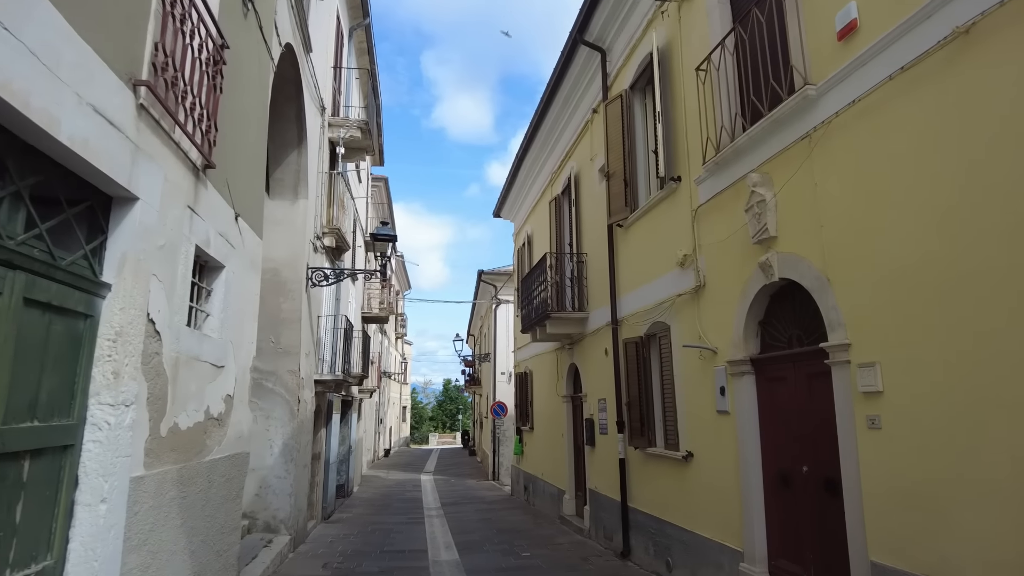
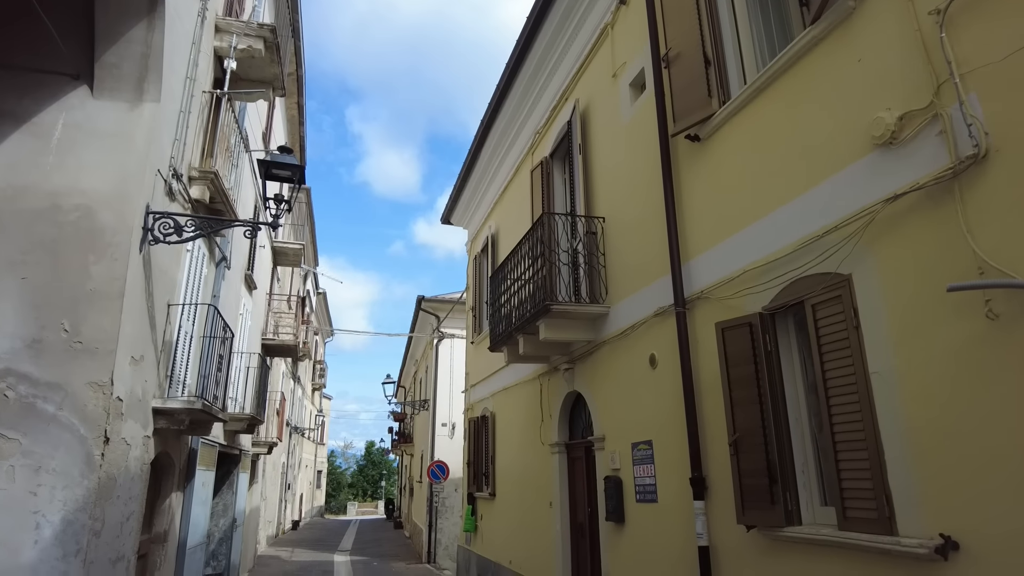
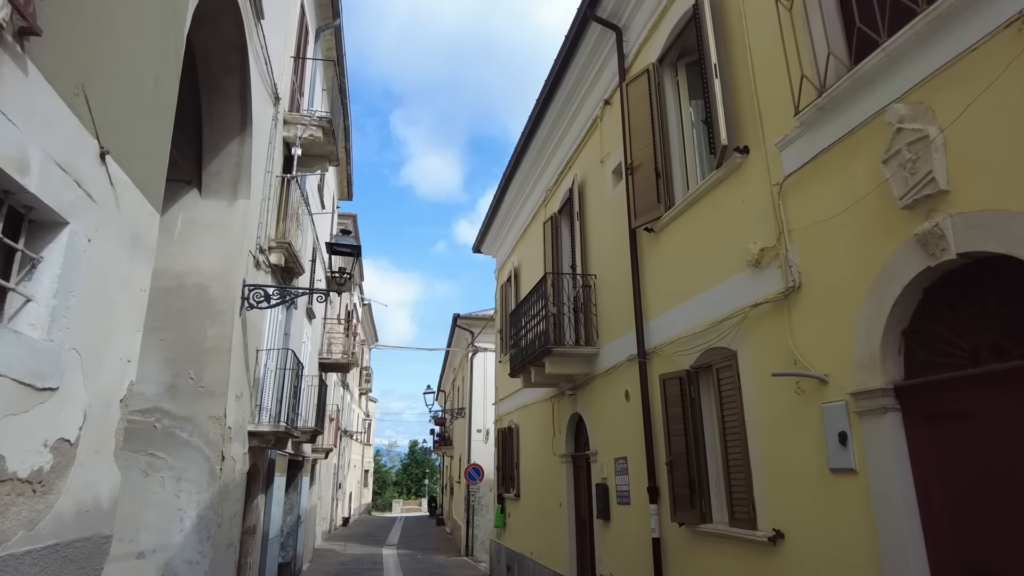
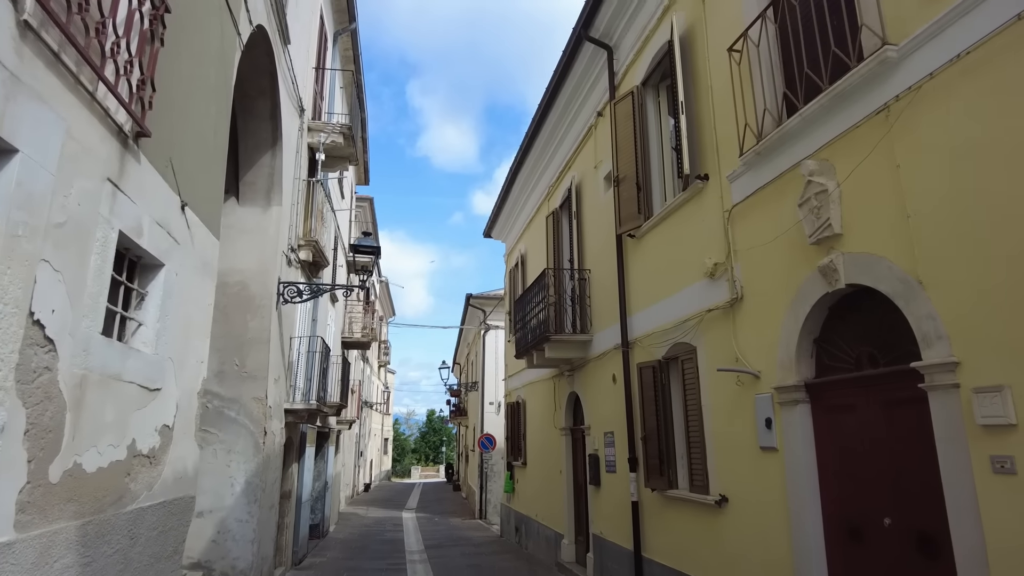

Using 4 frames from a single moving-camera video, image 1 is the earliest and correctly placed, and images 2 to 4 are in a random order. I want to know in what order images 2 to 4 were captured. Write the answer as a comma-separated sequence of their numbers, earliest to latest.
4, 3, 2
